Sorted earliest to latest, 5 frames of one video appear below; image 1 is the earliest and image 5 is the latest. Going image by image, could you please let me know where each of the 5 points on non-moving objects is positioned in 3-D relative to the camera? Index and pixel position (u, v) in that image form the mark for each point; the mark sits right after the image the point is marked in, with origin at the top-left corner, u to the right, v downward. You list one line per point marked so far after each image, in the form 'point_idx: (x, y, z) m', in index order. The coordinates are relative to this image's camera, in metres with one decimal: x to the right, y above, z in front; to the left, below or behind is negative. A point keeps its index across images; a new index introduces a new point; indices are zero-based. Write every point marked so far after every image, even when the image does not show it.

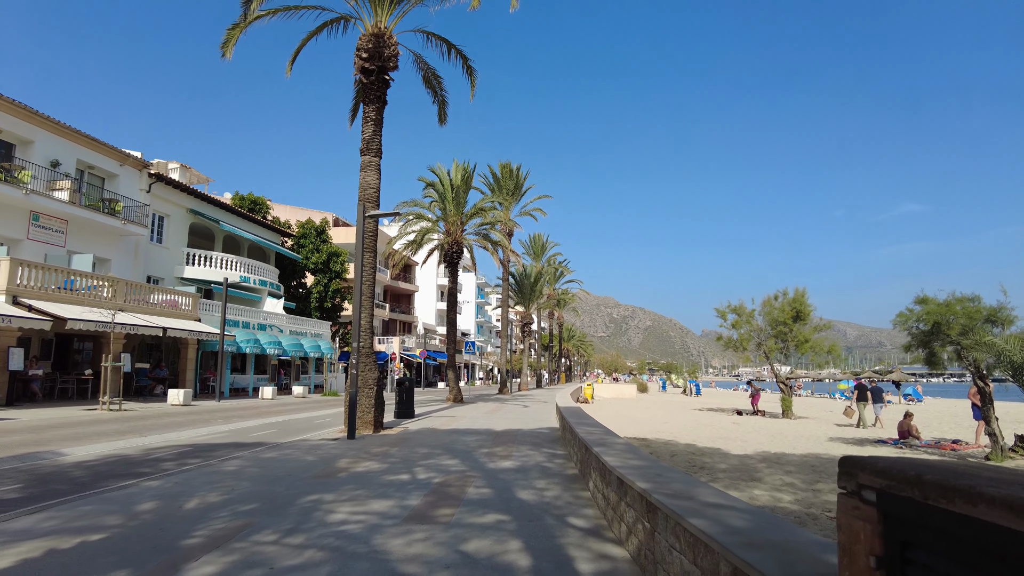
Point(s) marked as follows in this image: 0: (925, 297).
0: (+9.3, -0.2, +14.0) m
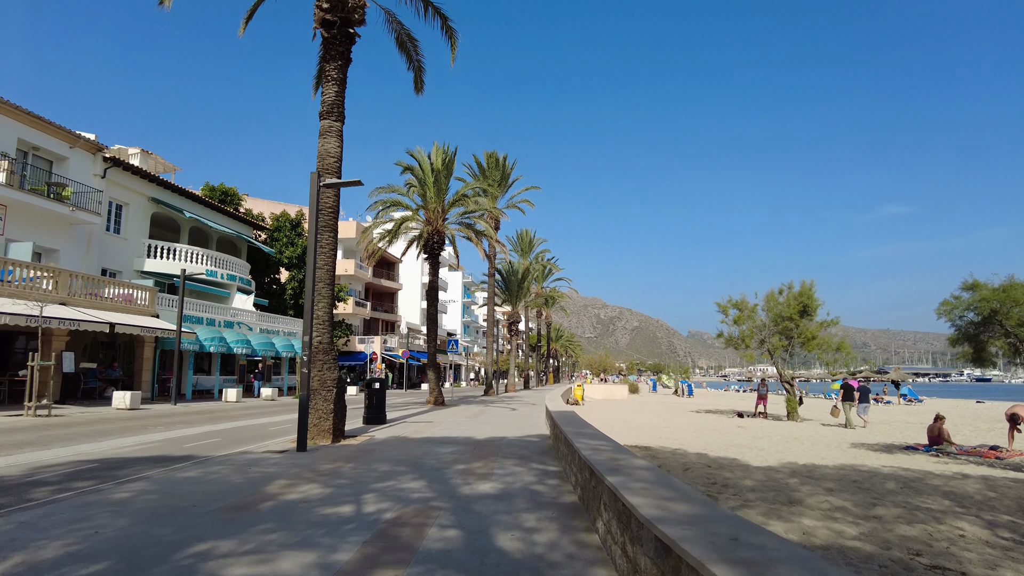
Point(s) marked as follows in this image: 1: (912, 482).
0: (+9.0, +0.1, +12.1) m
1: (+6.3, -3.0, +9.8) m
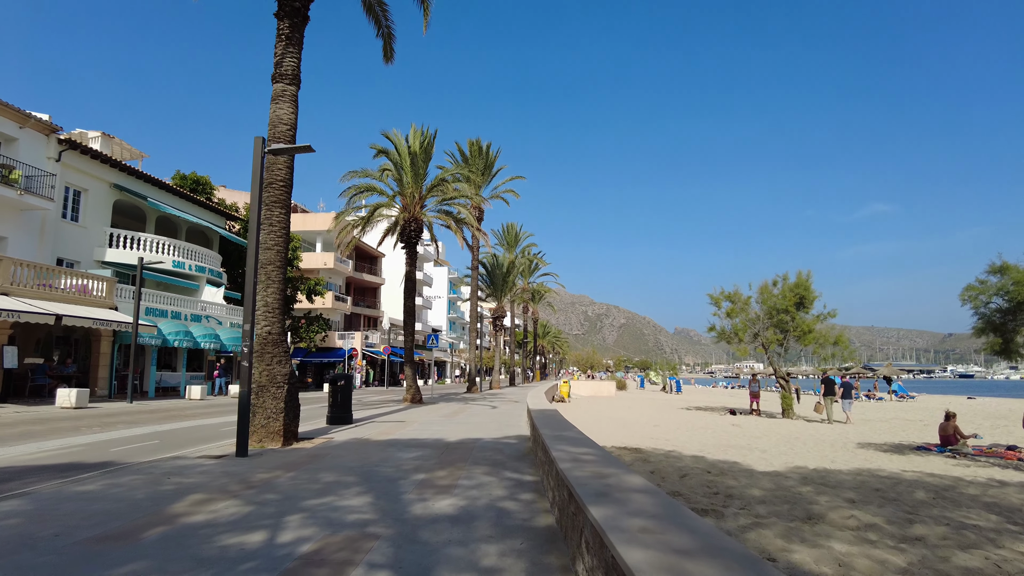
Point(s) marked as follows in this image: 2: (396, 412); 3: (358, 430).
0: (+8.5, +0.4, +10.8) m
1: (+5.9, -2.8, +8.4) m
2: (-3.7, -3.9, +19.6) m
3: (-3.4, -3.2, +13.9) m
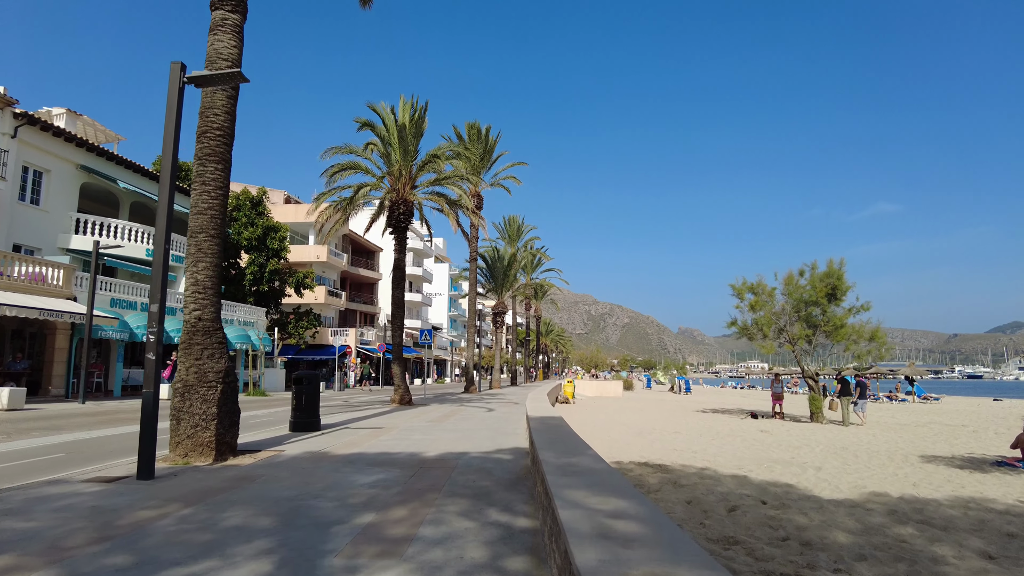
0: (+8.4, +0.8, +8.3) m
1: (+5.7, -2.4, +6.0) m
2: (-3.7, -3.5, +17.2) m
3: (-3.5, -2.8, +11.5) m
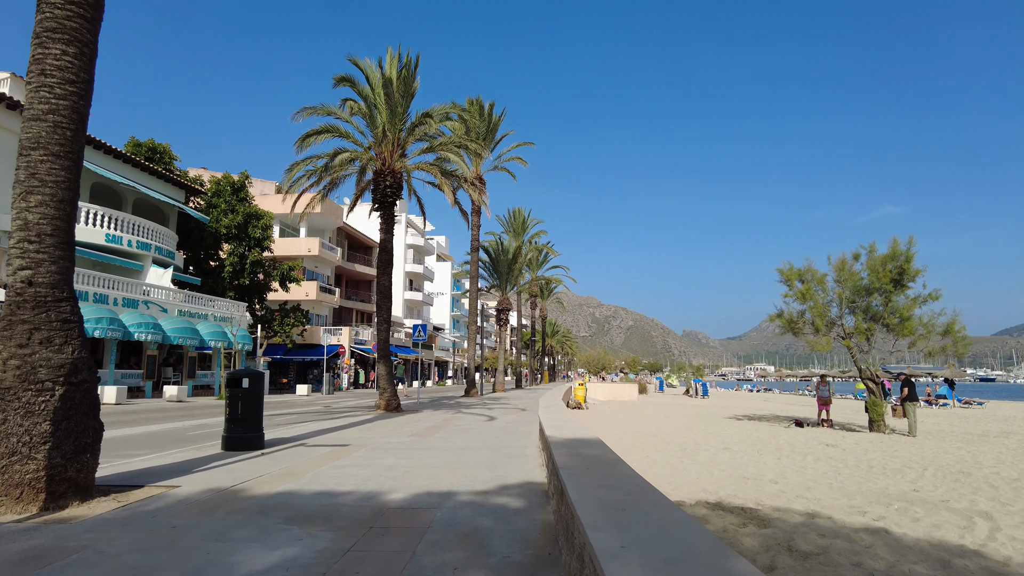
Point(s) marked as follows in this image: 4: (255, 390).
0: (+8.5, +1.3, +4.7) m
1: (+5.8, -1.9, +2.4) m
2: (-3.6, -3.0, +13.7) m
3: (-3.4, -2.3, +8.0) m
4: (-4.2, -1.6, +10.1) m
